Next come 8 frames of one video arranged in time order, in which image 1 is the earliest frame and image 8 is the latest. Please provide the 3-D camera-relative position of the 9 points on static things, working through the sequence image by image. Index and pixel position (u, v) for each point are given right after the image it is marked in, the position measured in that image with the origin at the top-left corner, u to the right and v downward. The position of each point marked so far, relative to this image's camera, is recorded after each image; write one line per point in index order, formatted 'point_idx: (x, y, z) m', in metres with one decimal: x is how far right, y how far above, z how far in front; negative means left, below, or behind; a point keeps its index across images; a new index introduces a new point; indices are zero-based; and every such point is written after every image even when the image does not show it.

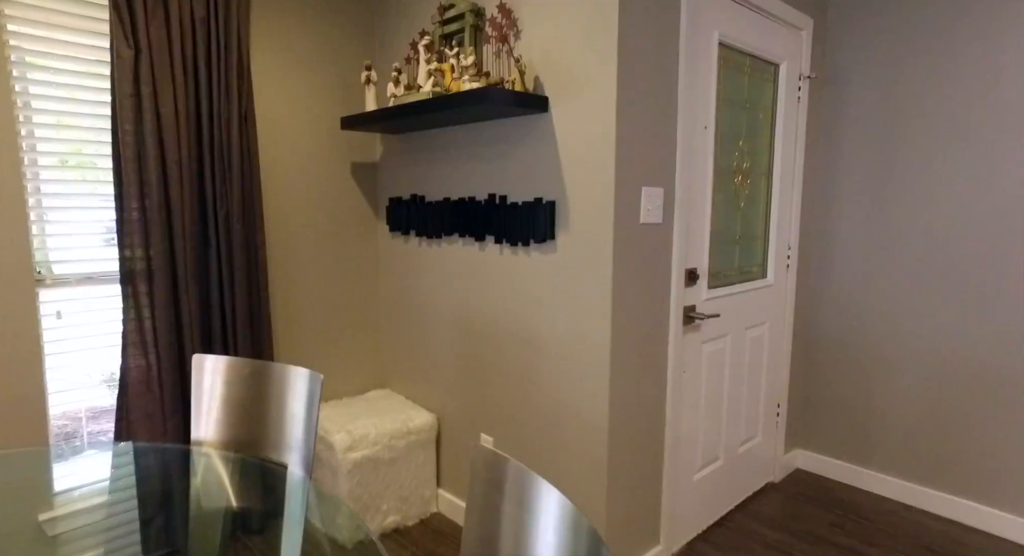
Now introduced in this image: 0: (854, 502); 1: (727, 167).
0: (+1.5, -1.0, +2.6) m
1: (+0.8, +0.4, +2.3) m
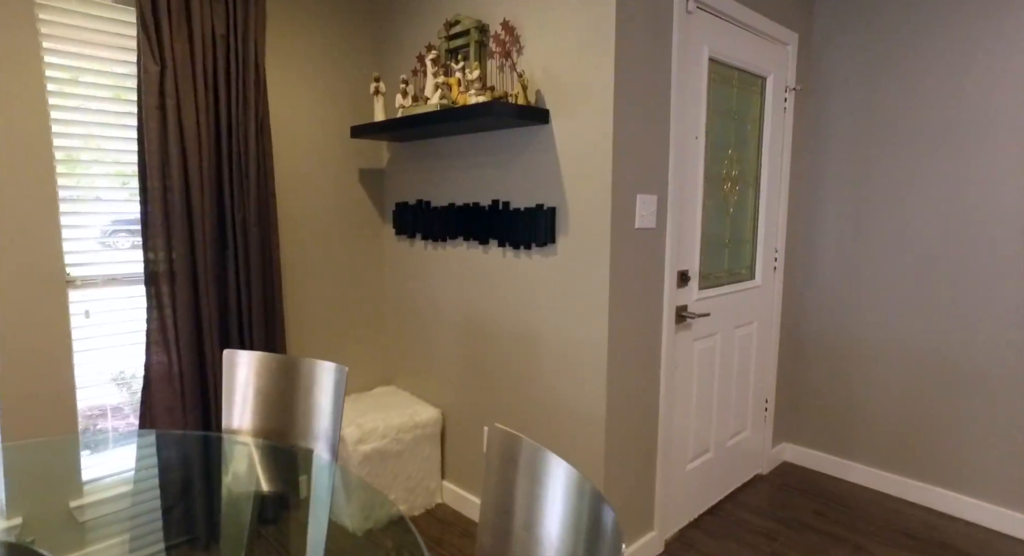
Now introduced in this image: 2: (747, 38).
0: (+1.5, -1.0, +2.7) m
1: (+0.8, +0.4, +2.4) m
2: (+0.9, +1.0, +2.4) m
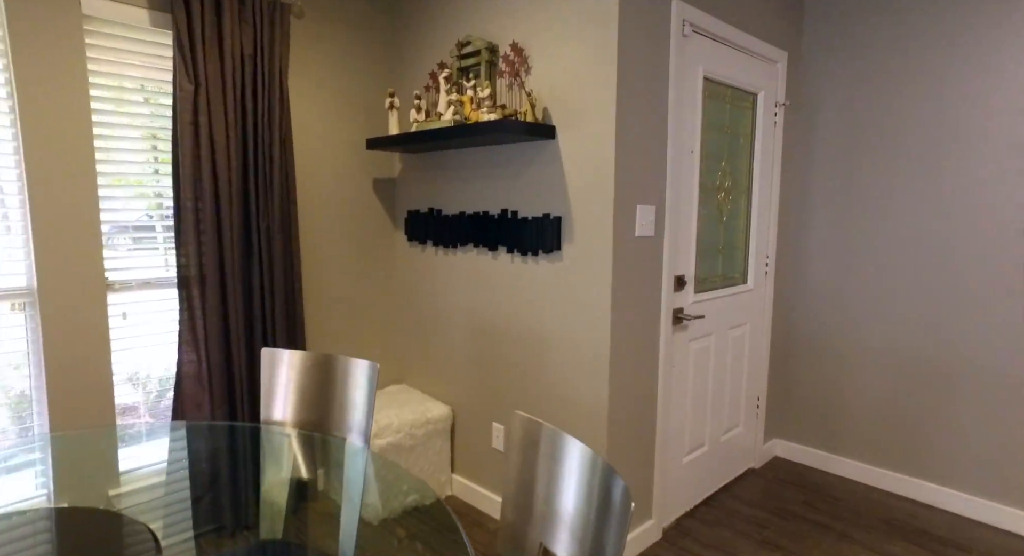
0: (+1.5, -1.0, +2.9) m
1: (+0.8, +0.4, +2.5) m
2: (+1.0, +0.9, +2.5) m
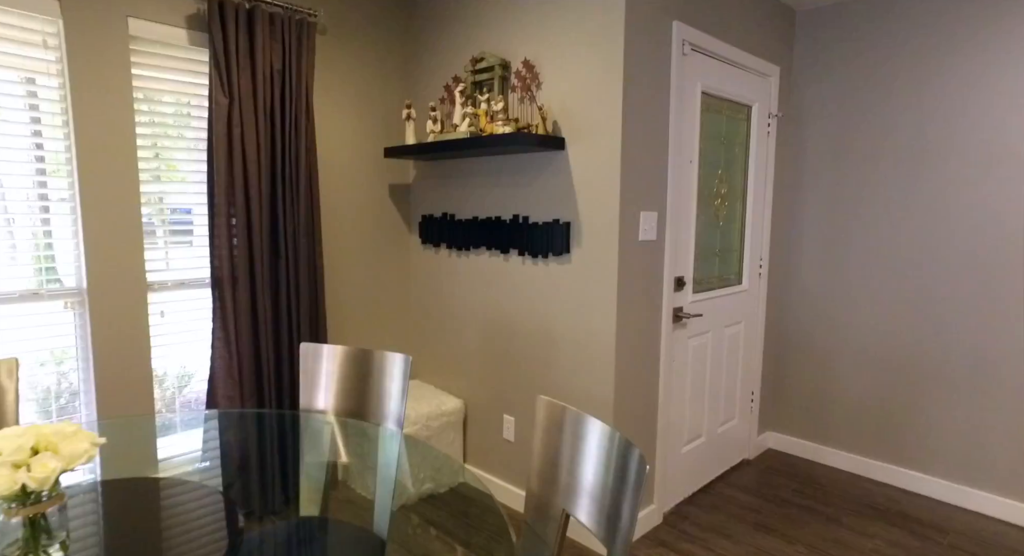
0: (+1.5, -1.0, +3.0) m
1: (+0.9, +0.4, +2.7) m
2: (+1.0, +0.9, +2.7) m
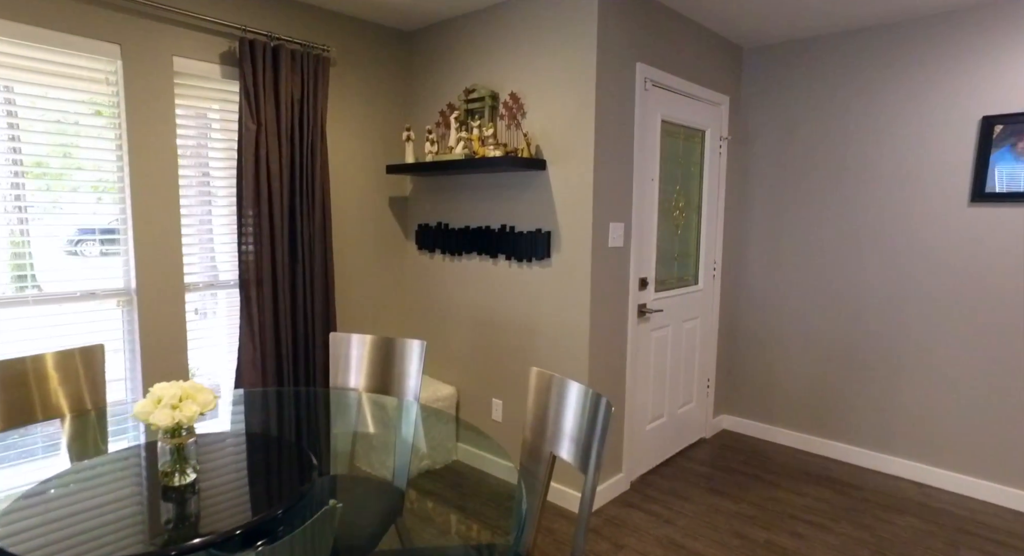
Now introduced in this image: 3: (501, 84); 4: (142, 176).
0: (+1.5, -1.0, +3.5) m
1: (+0.8, +0.4, +3.2) m
2: (+0.9, +0.9, +3.2) m
3: (-0.1, +1.0, +3.0) m
4: (-1.5, +0.4, +2.5) m
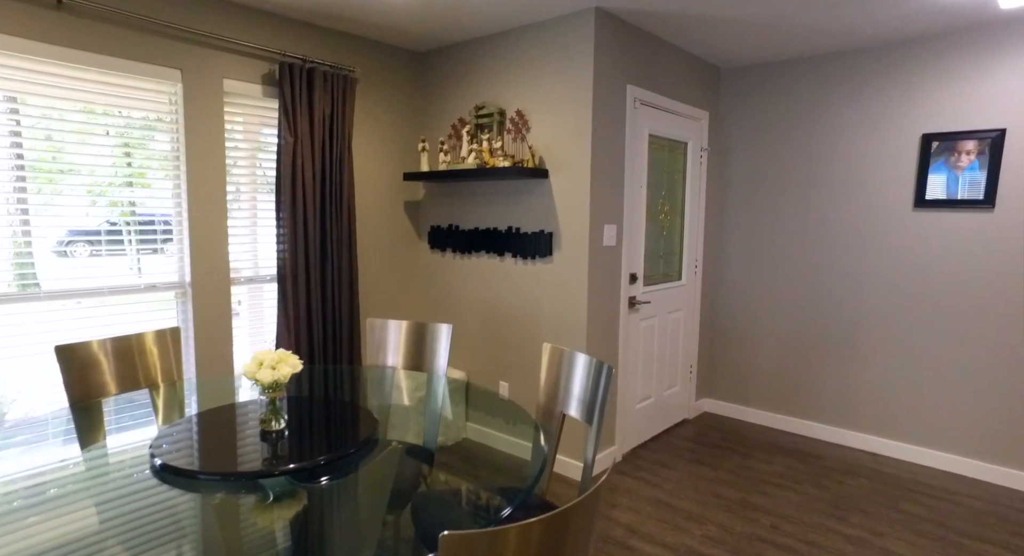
0: (+1.5, -1.0, +3.9) m
1: (+0.8, +0.4, +3.6) m
2: (+1.0, +1.0, +3.6) m
3: (0.0, +1.0, +3.3) m
4: (-1.5, +0.4, +2.8) m
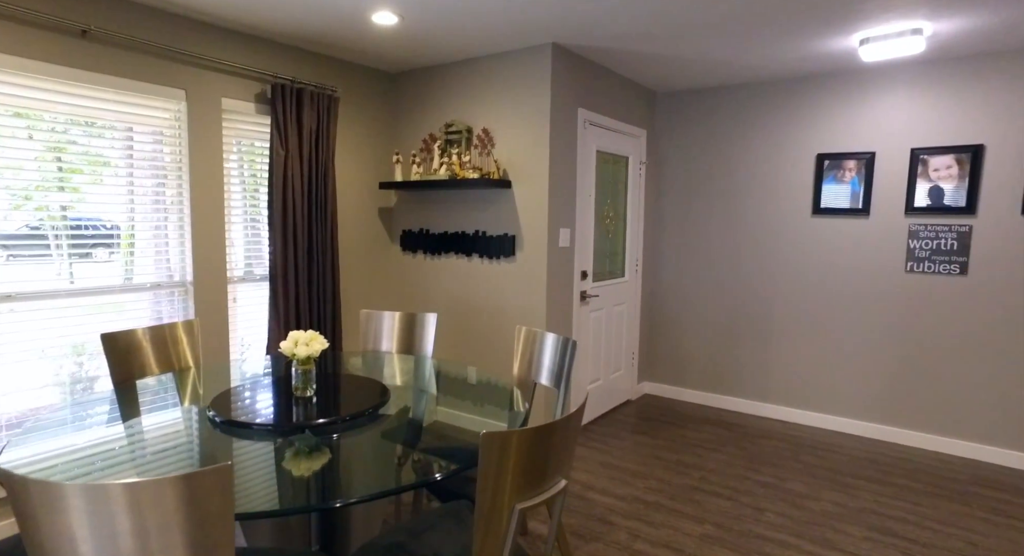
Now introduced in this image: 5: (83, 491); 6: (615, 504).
0: (+1.2, -1.0, +4.5) m
1: (+0.6, +0.4, +4.1) m
2: (+0.7, +1.0, +4.1) m
3: (-0.2, +1.0, +3.8) m
4: (-1.6, +0.5, +3.1) m
5: (-0.8, -0.4, +1.1) m
6: (+0.5, -1.1, +2.9) m
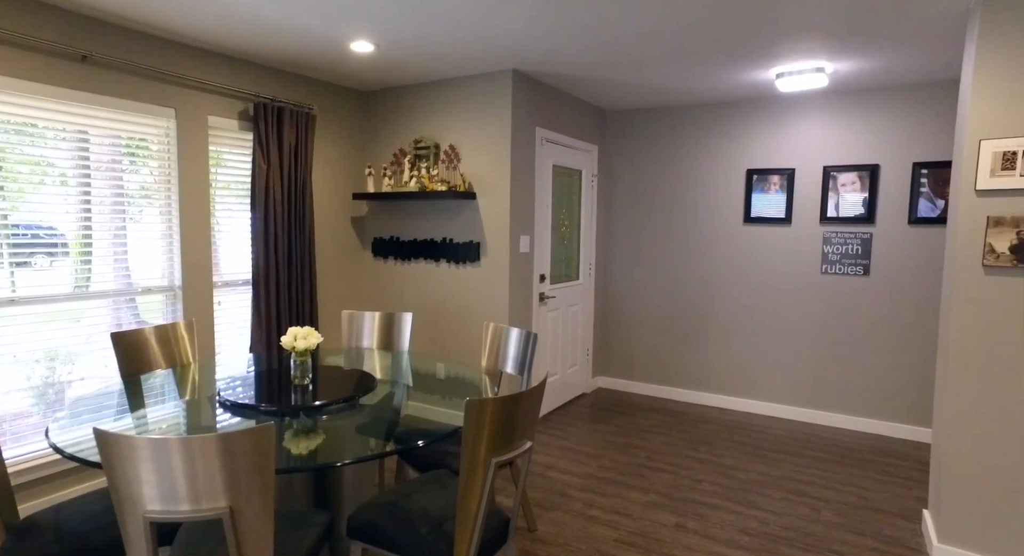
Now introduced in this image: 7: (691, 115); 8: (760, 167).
0: (+0.9, -1.0, +4.9) m
1: (+0.3, +0.4, +4.5) m
2: (+0.4, +0.9, +4.5) m
3: (-0.5, +1.0, +4.1) m
4: (-1.8, +0.4, +3.4) m
5: (-0.9, -0.4, +1.4) m
6: (+0.3, -1.1, +3.3) m
7: (+1.4, +1.2, +4.6) m
8: (+1.8, +0.8, +4.3) m
